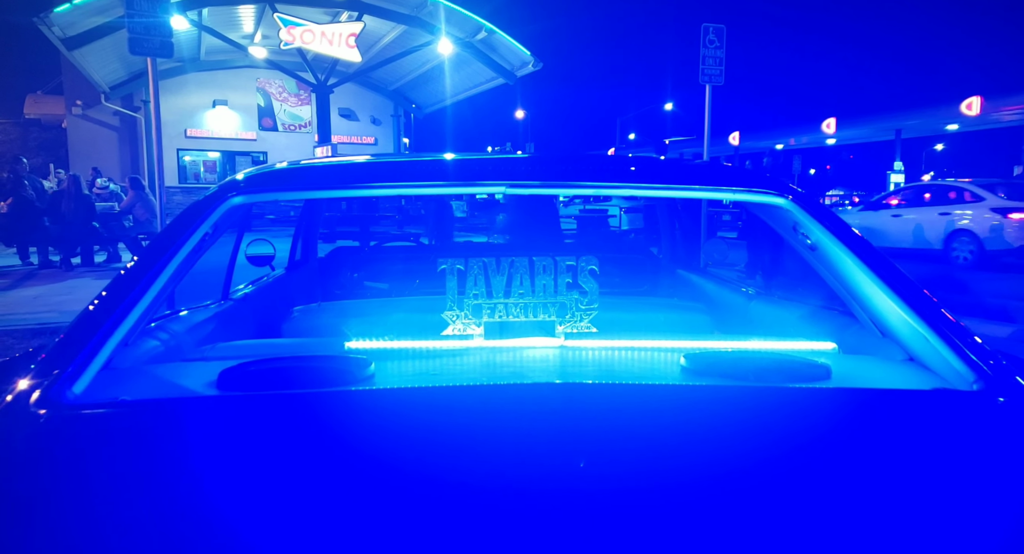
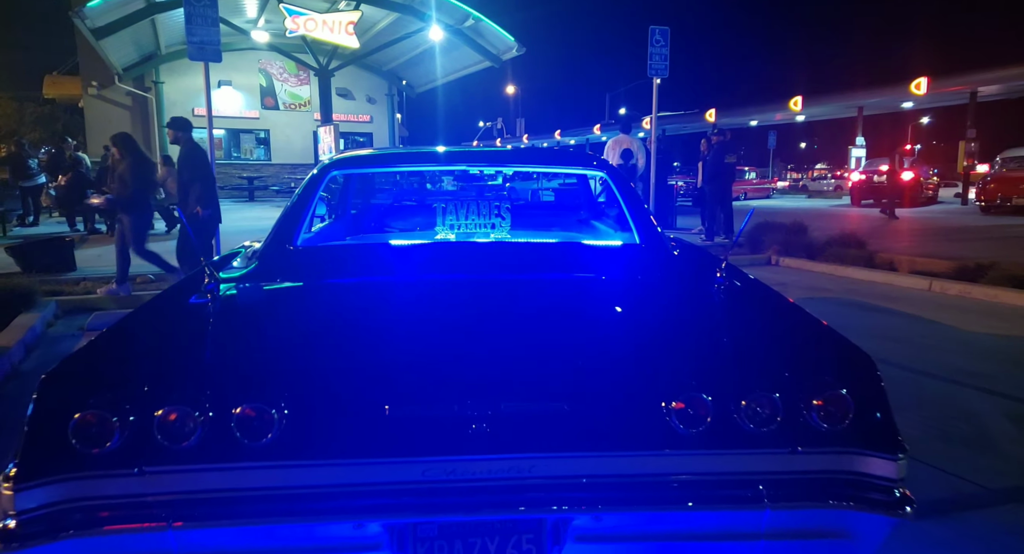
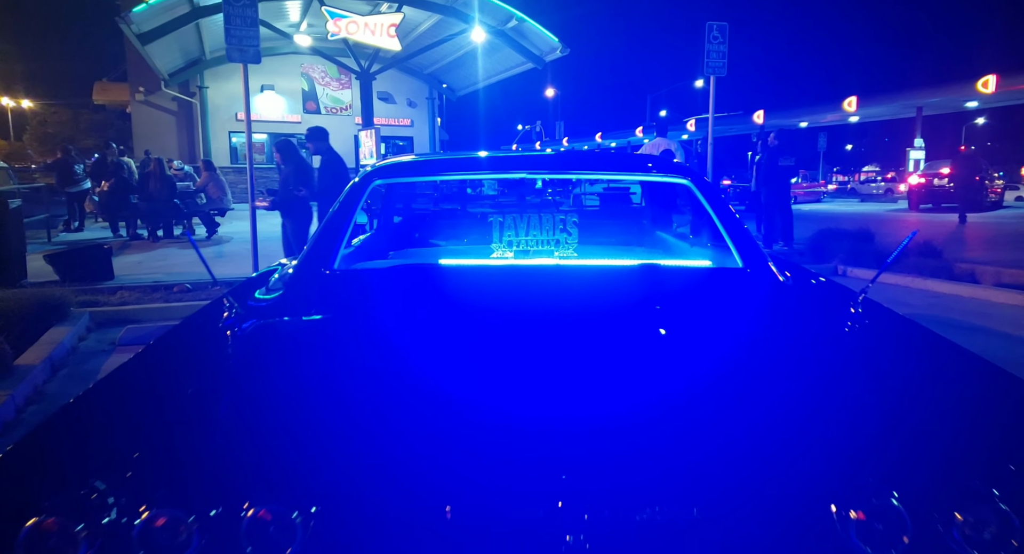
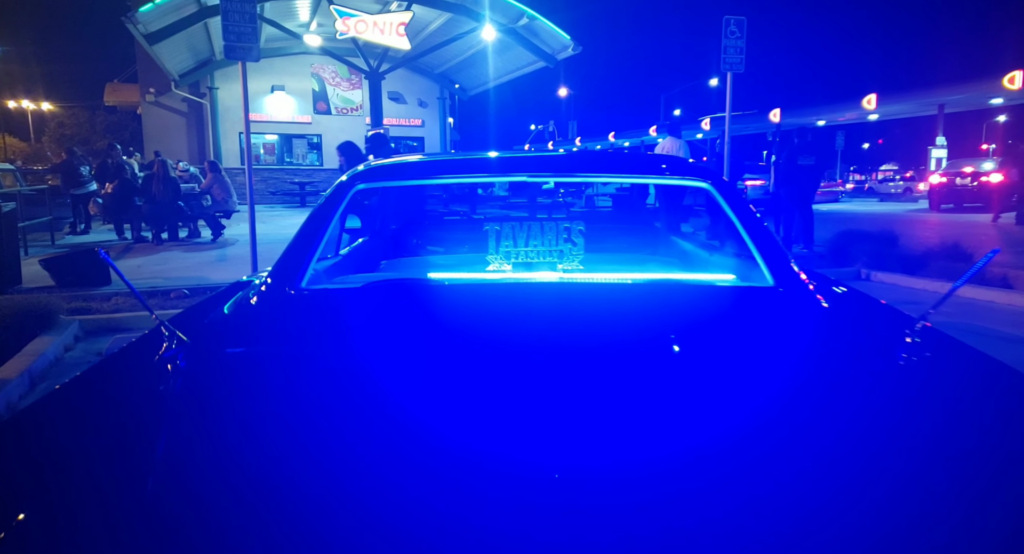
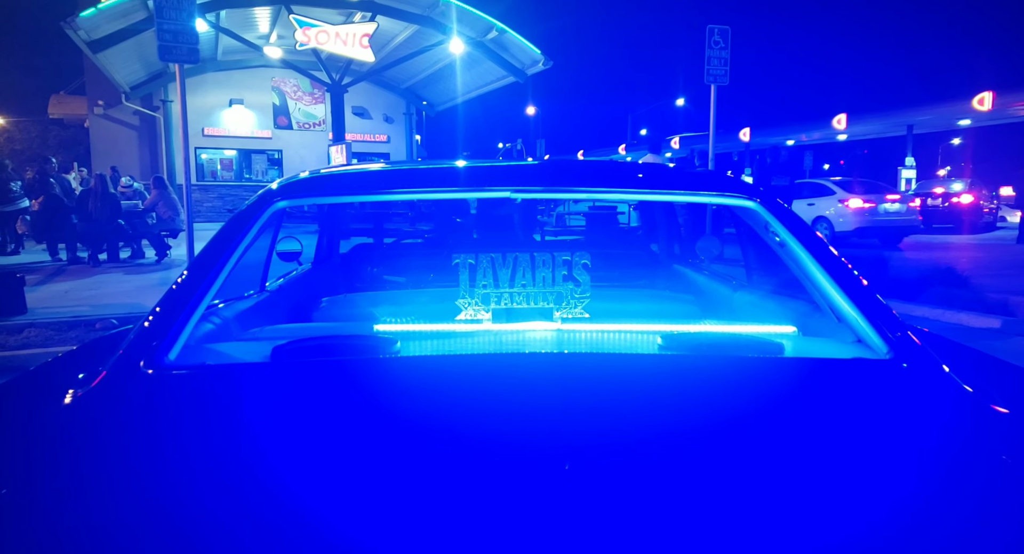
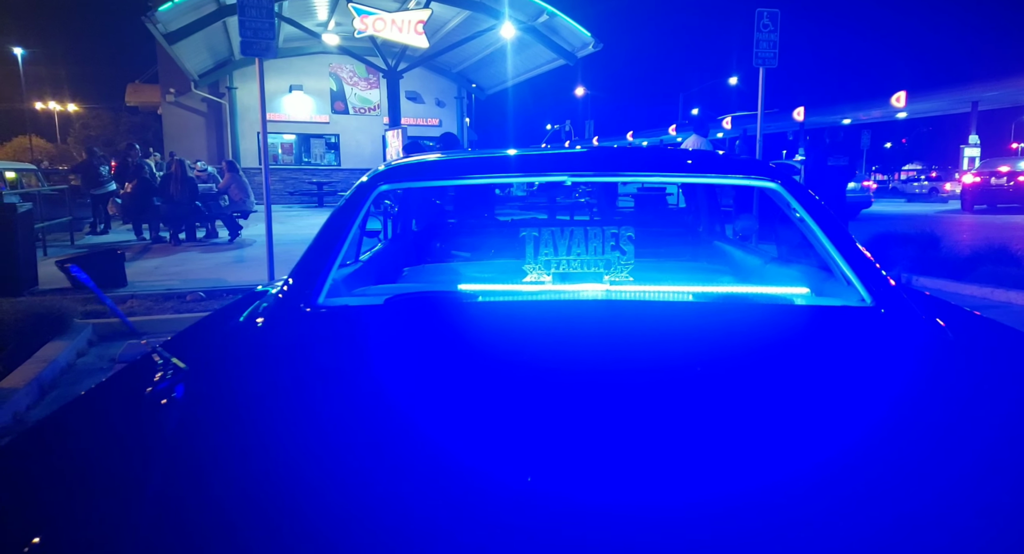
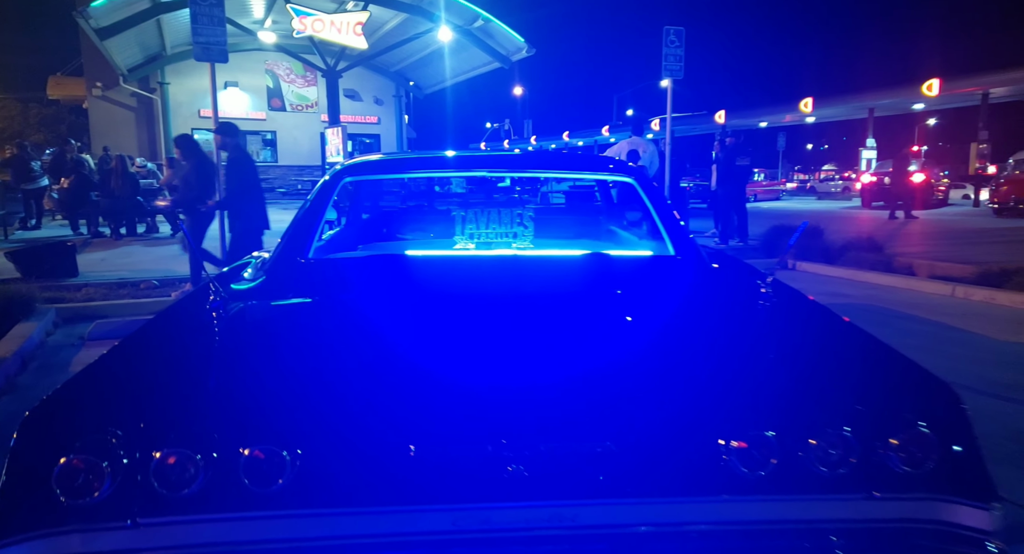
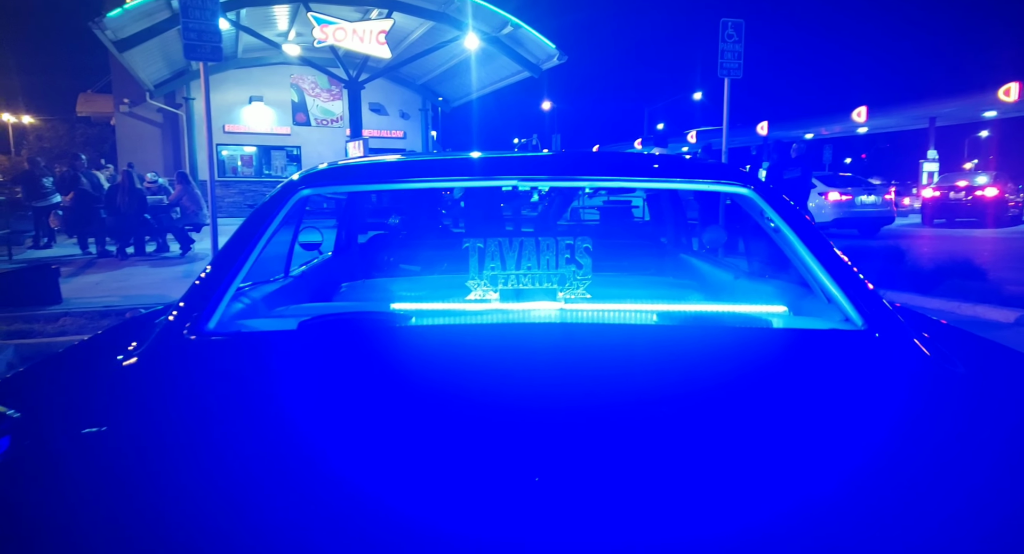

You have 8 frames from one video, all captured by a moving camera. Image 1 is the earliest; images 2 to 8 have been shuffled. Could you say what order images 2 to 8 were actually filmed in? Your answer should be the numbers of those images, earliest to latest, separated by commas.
5, 8, 6, 4, 3, 7, 2
